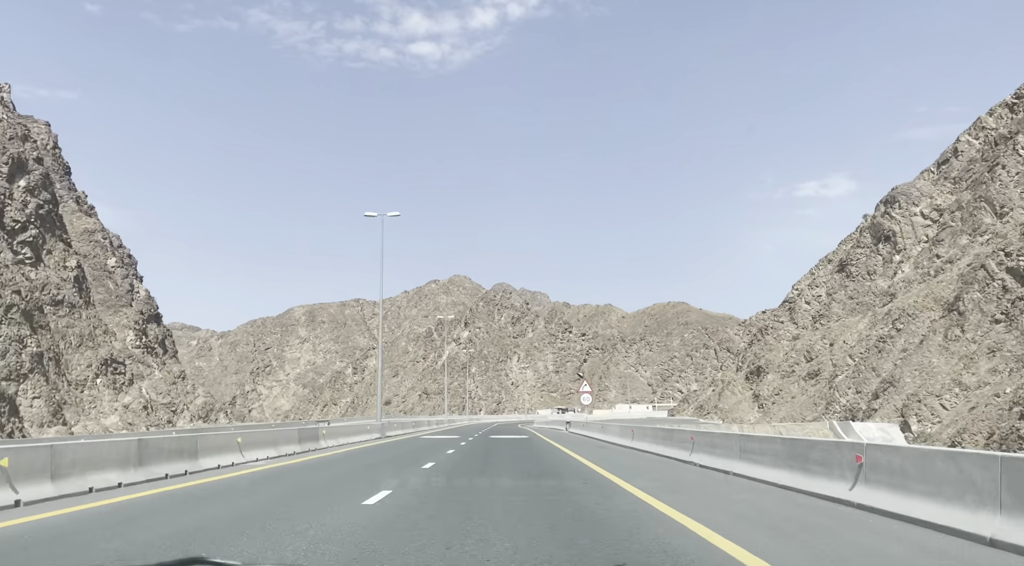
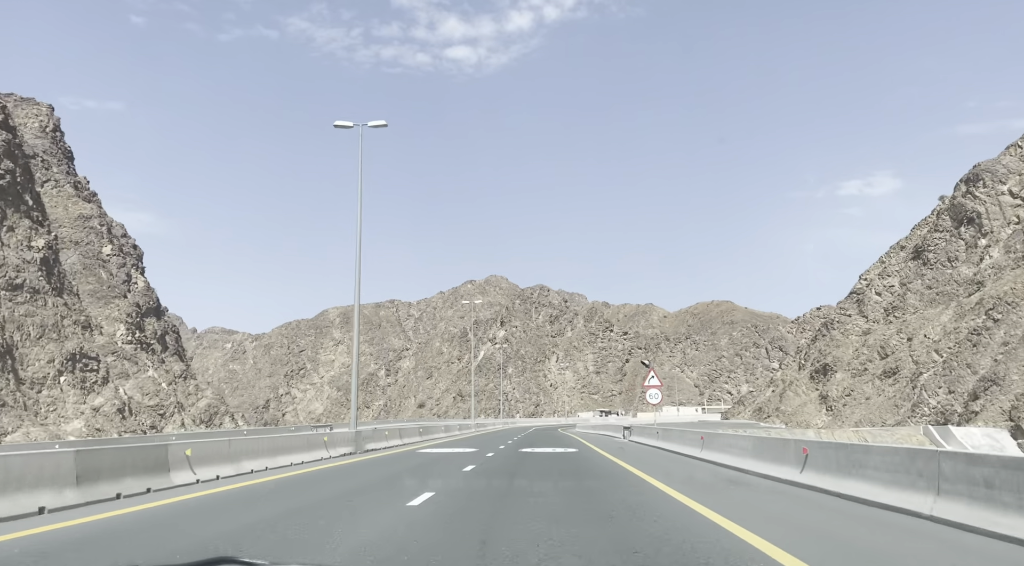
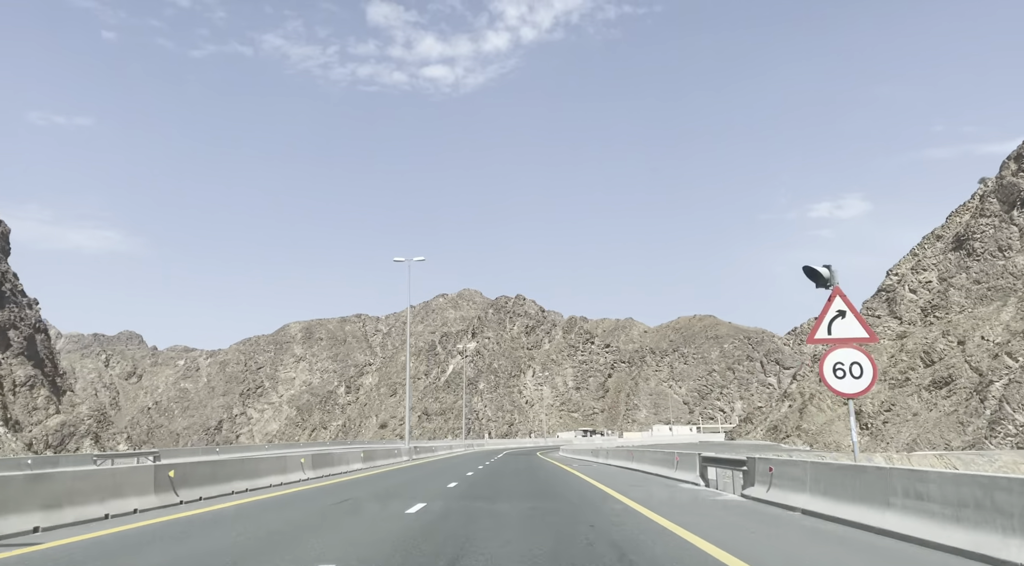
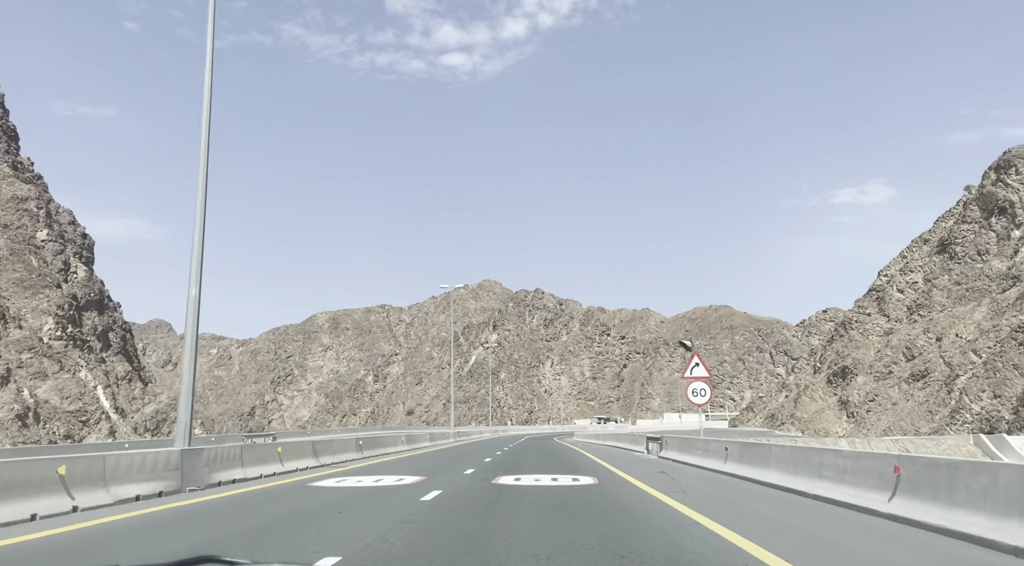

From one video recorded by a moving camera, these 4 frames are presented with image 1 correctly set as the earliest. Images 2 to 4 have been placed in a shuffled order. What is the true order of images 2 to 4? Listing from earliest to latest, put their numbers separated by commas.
2, 4, 3
